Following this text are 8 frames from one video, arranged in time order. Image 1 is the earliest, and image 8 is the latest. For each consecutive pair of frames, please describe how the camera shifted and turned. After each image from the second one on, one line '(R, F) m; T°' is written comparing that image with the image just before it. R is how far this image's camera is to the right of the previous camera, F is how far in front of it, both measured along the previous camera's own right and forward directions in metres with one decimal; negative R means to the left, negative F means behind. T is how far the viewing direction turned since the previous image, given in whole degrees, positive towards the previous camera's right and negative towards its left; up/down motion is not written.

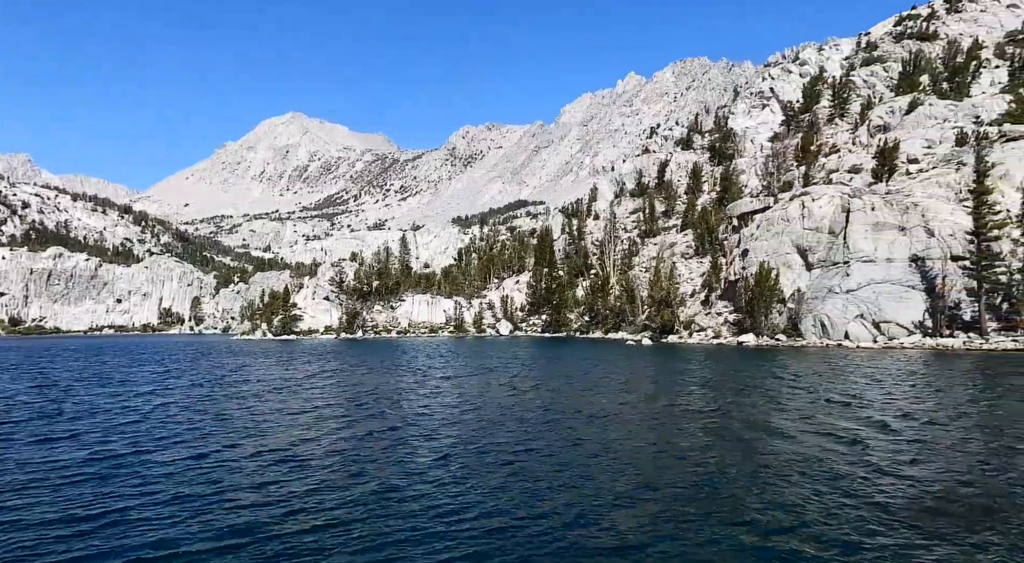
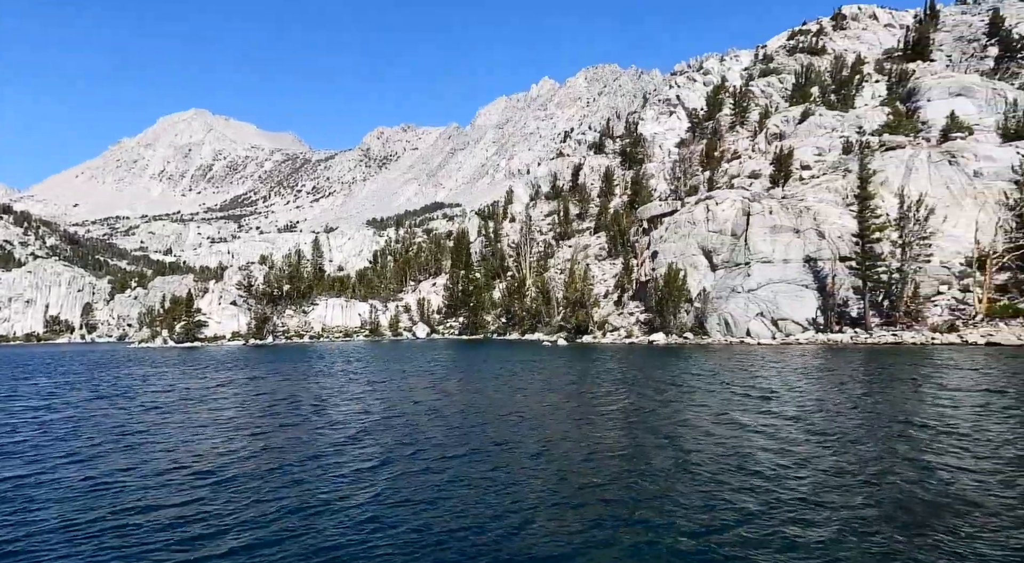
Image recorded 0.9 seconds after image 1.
(+0.9, -1.0) m; +7°
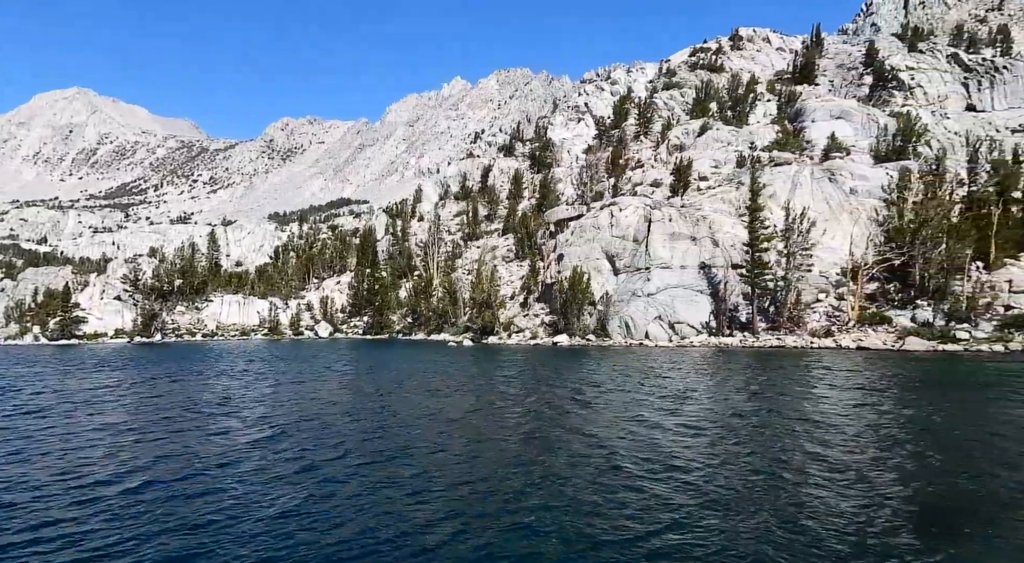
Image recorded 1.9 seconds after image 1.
(+0.1, -1.8) m; +7°
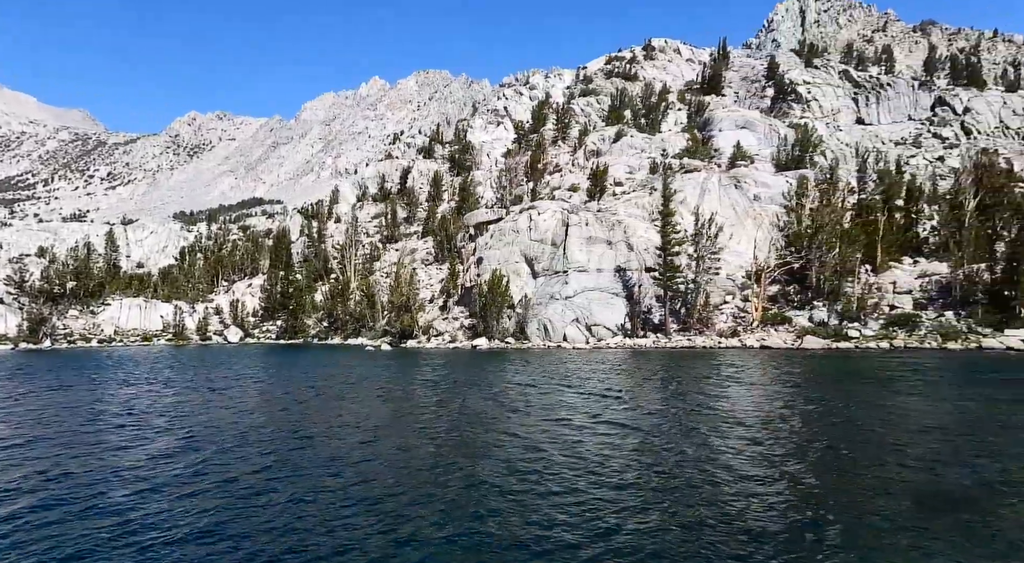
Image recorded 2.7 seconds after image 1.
(+0.2, -0.7) m; +6°
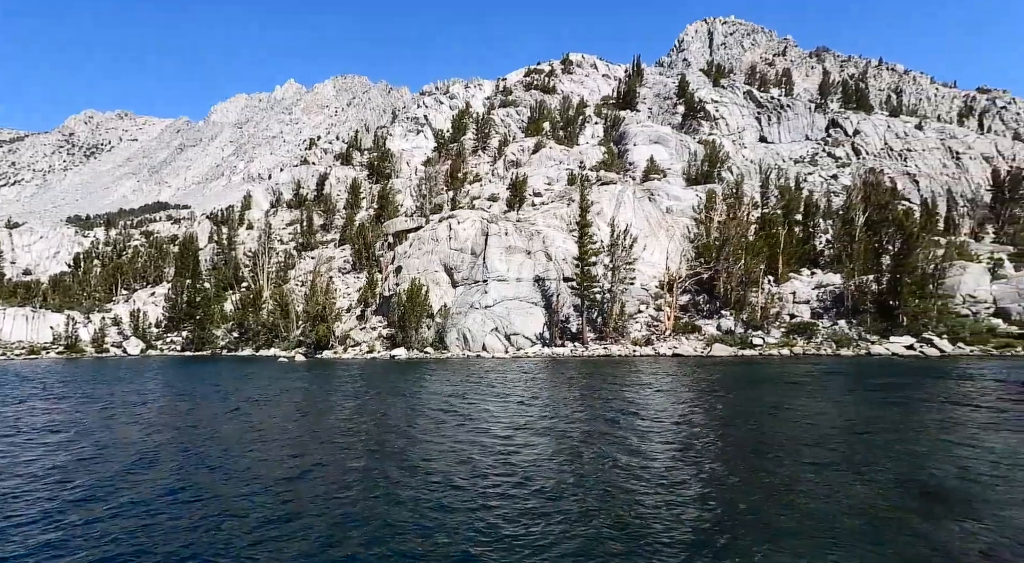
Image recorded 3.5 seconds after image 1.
(+0.2, -0.5) m; +6°
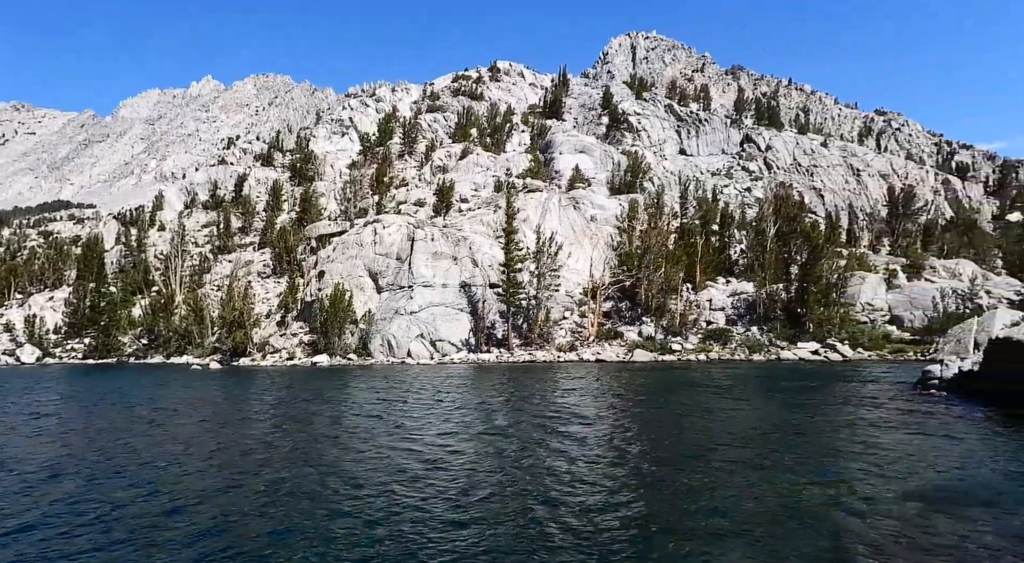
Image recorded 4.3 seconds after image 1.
(0.0, -0.4) m; +6°
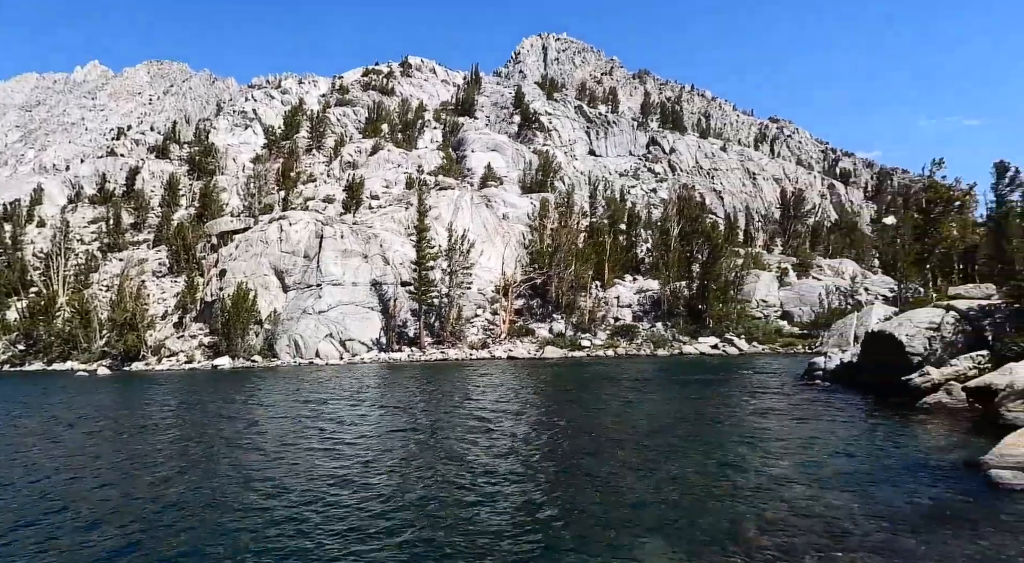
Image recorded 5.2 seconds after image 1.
(0.0, -0.3) m; +7°
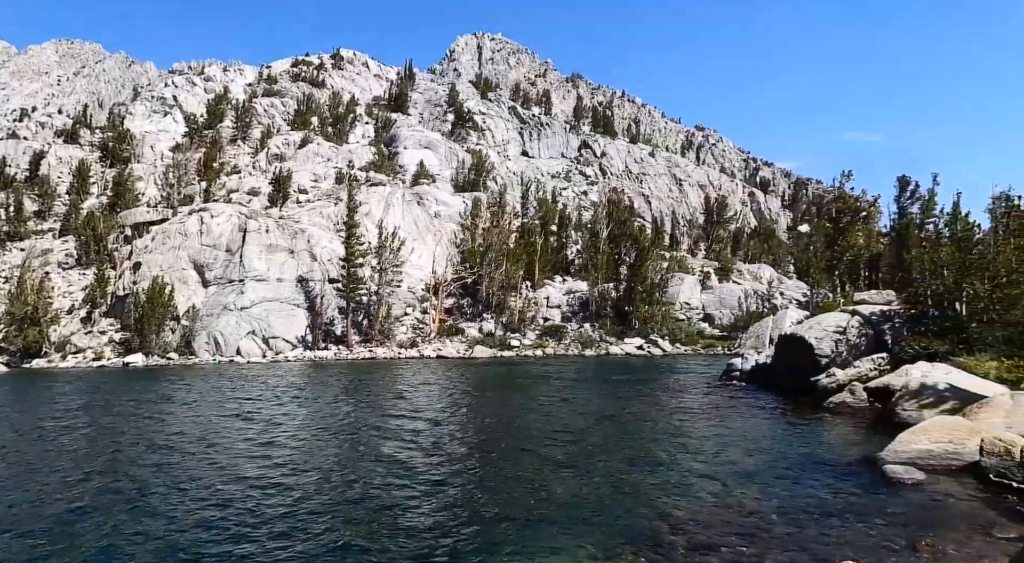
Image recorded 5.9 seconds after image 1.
(+0.1, 0.0) m; +5°
